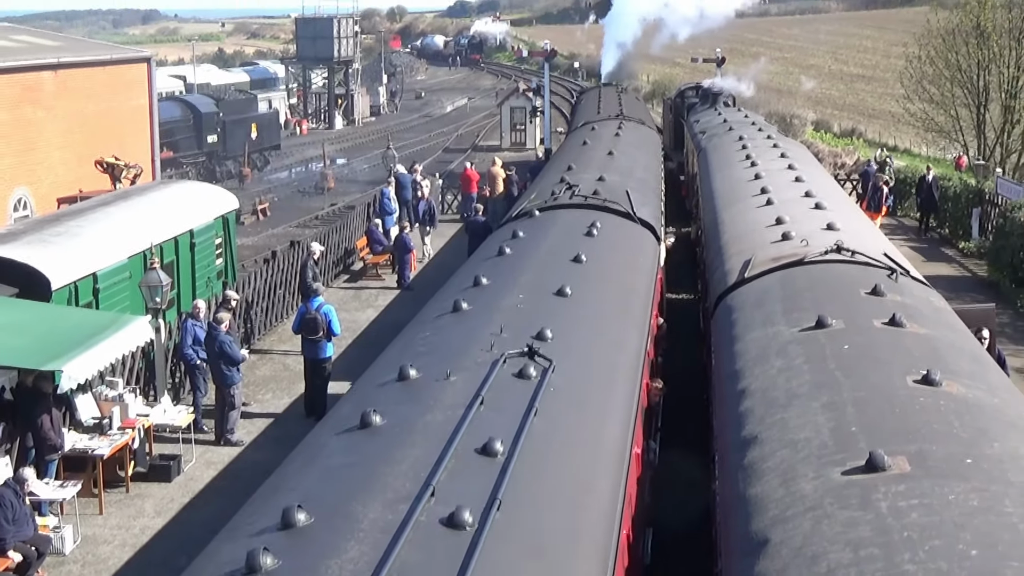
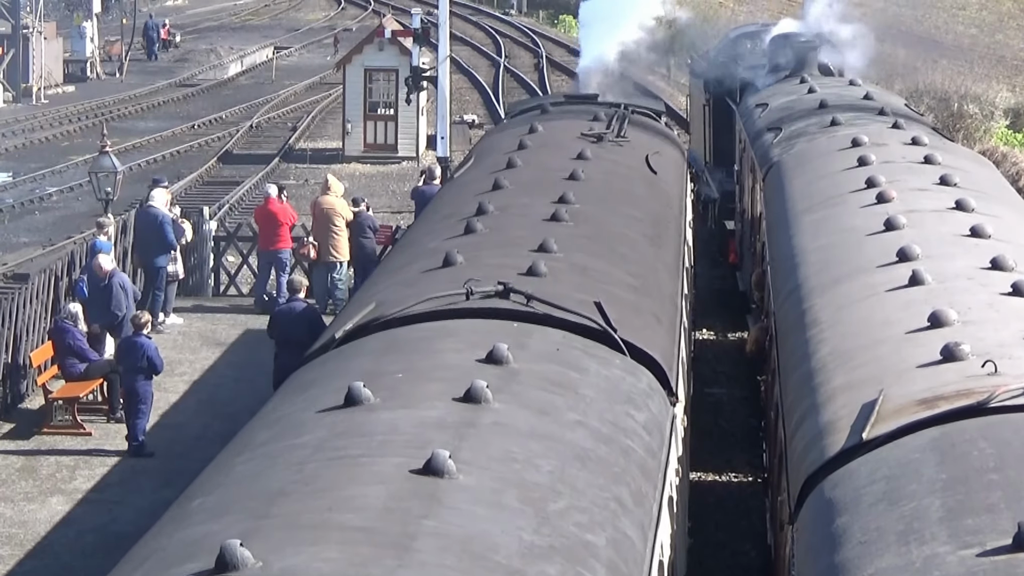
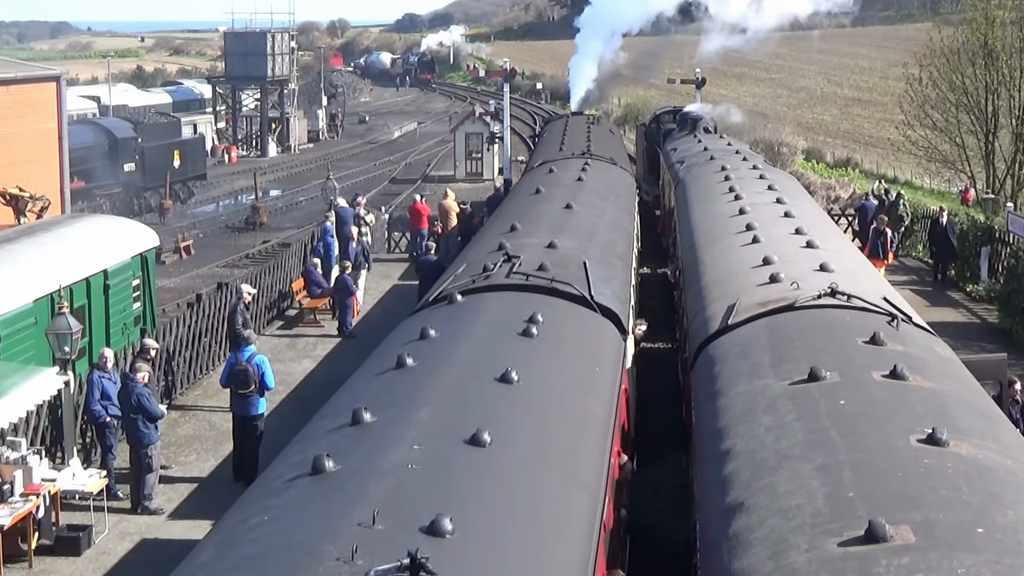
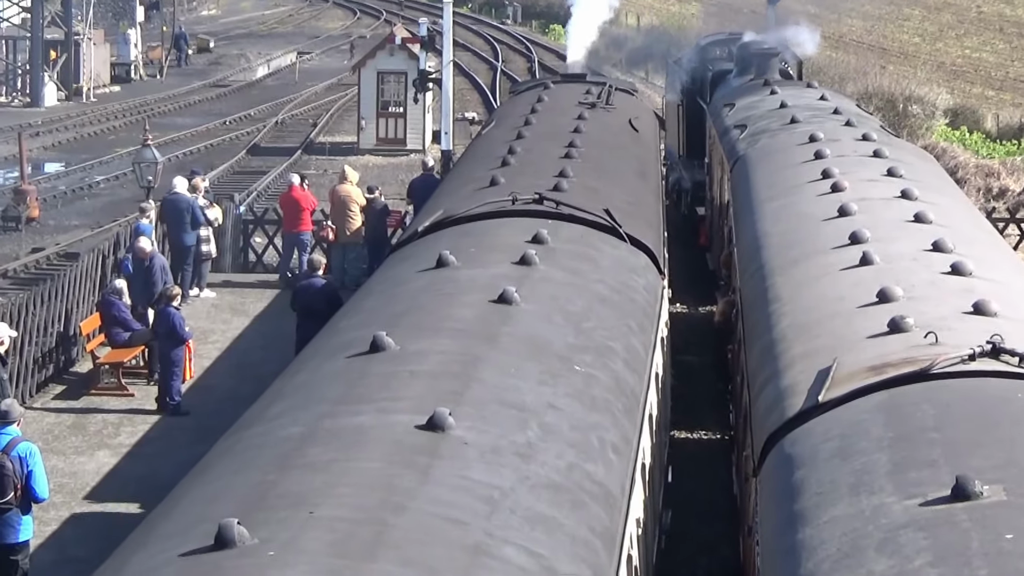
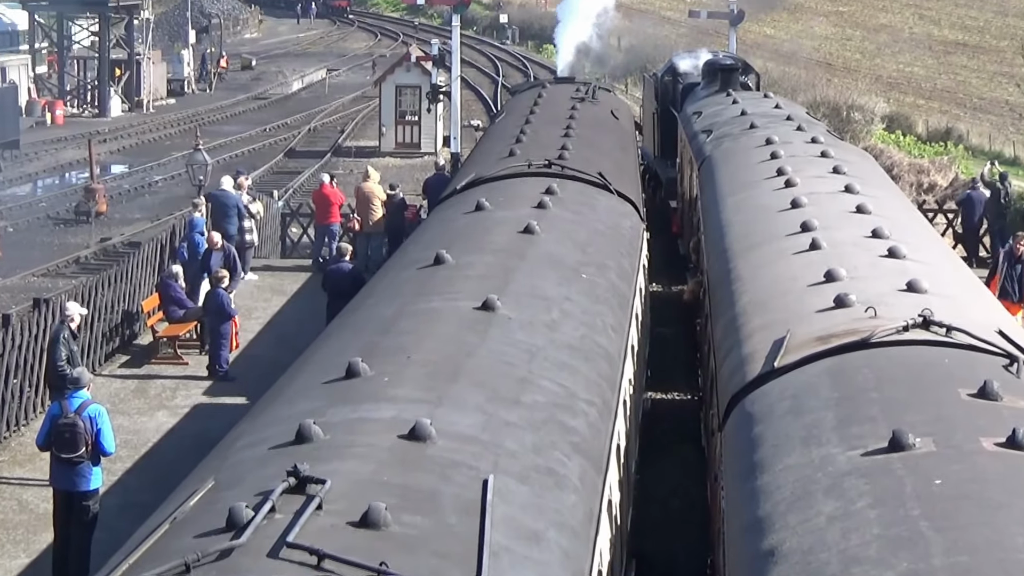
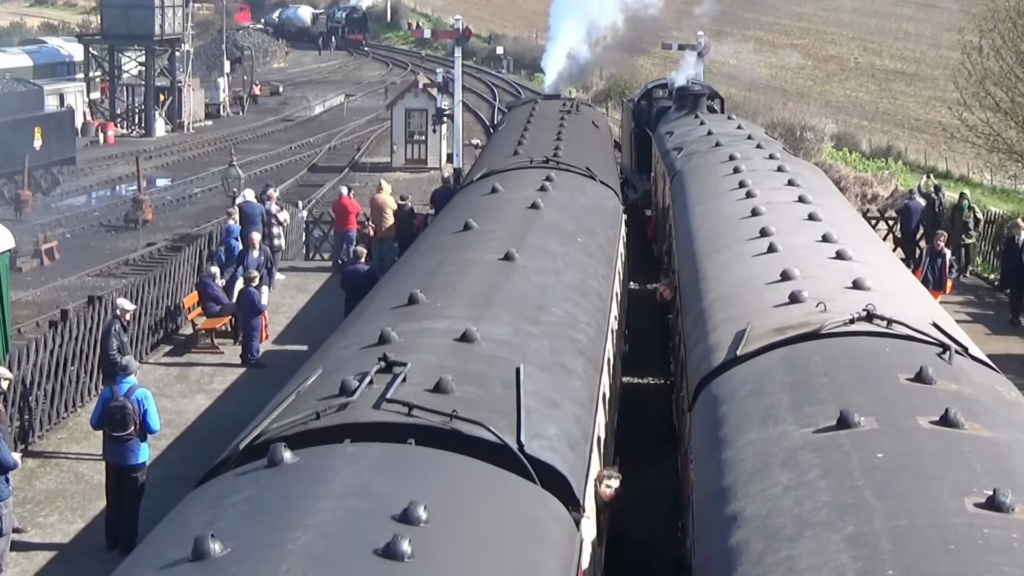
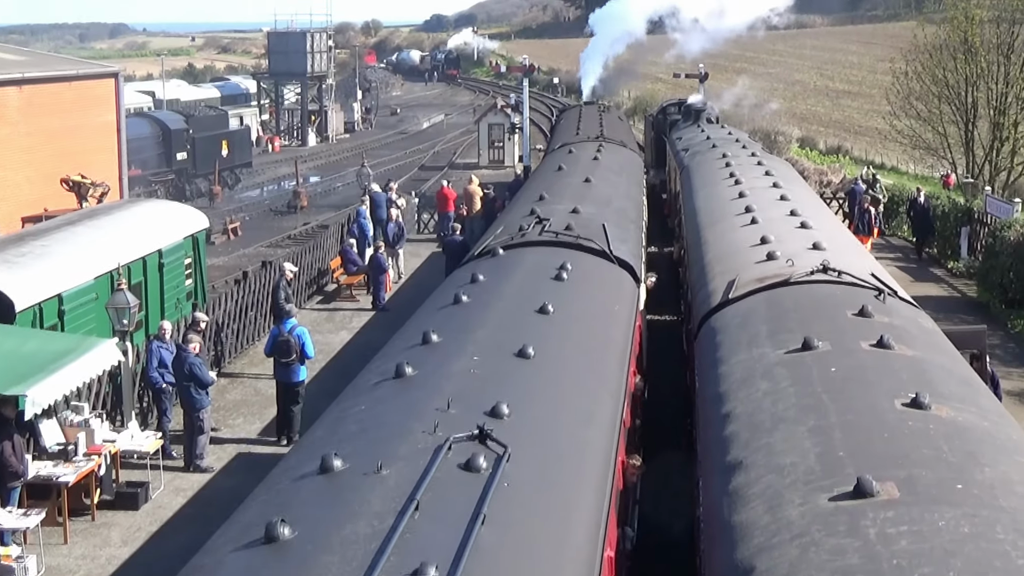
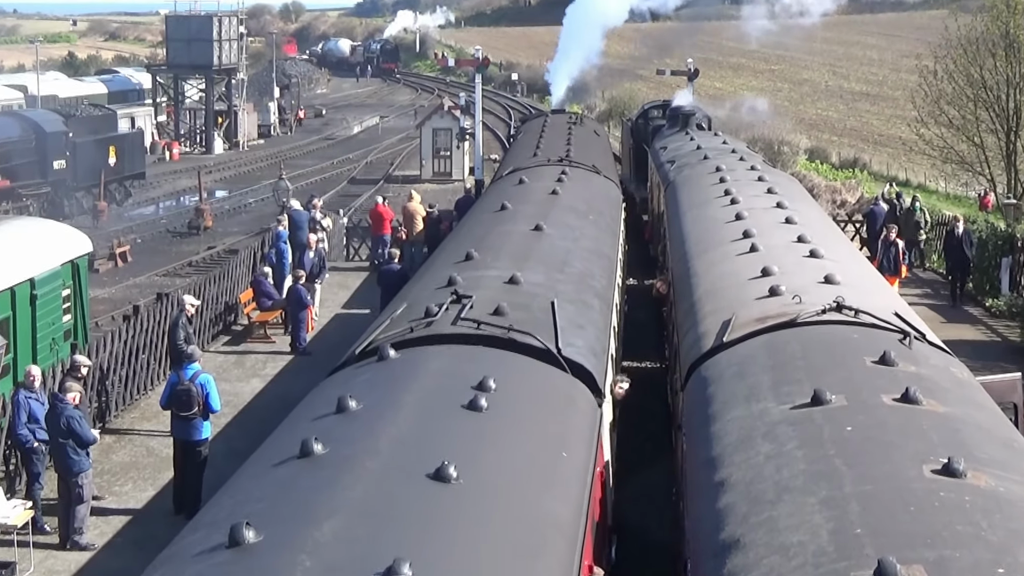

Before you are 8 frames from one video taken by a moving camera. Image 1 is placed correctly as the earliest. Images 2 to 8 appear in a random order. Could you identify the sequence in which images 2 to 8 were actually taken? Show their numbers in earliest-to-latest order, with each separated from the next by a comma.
7, 3, 8, 6, 5, 4, 2
